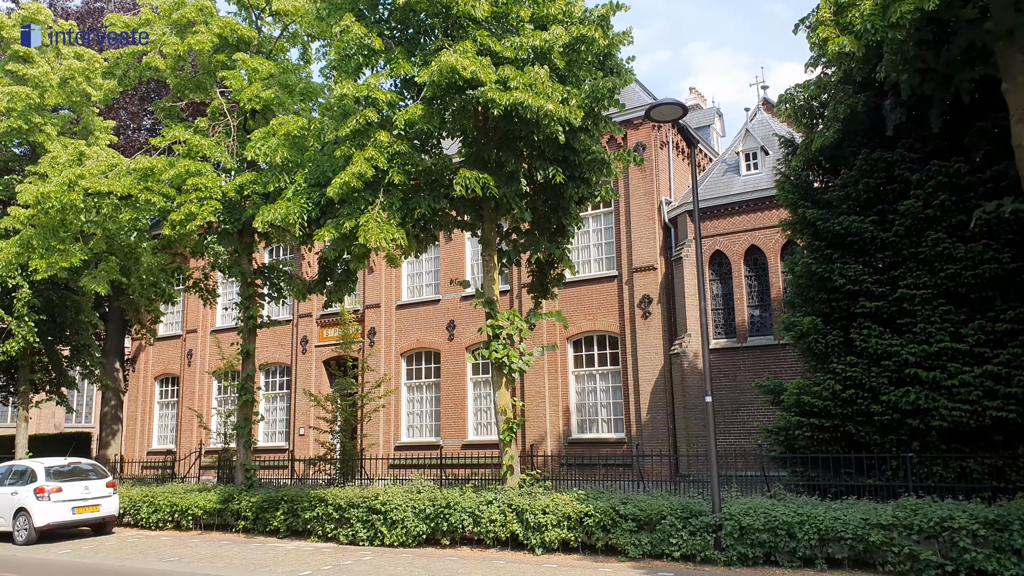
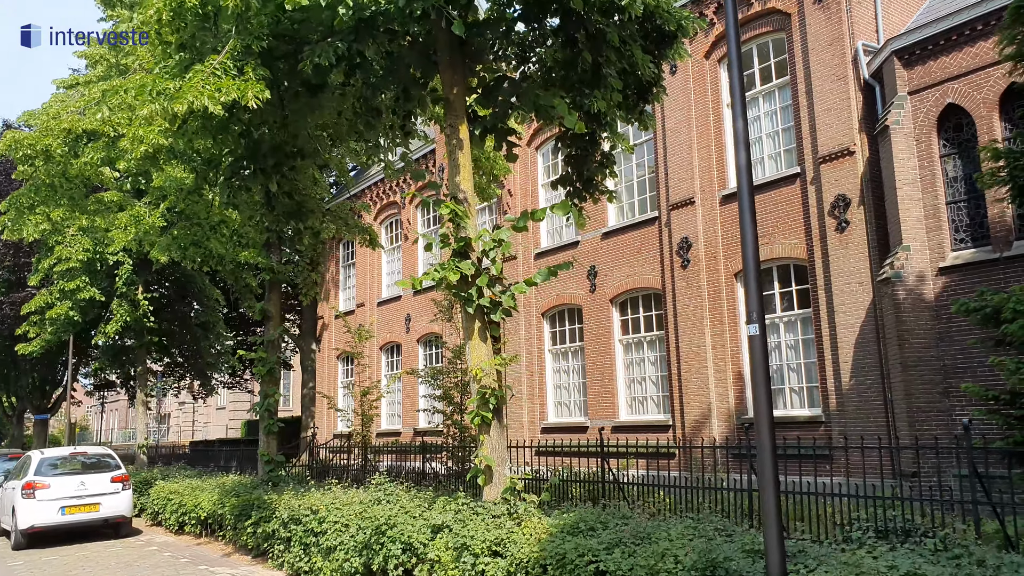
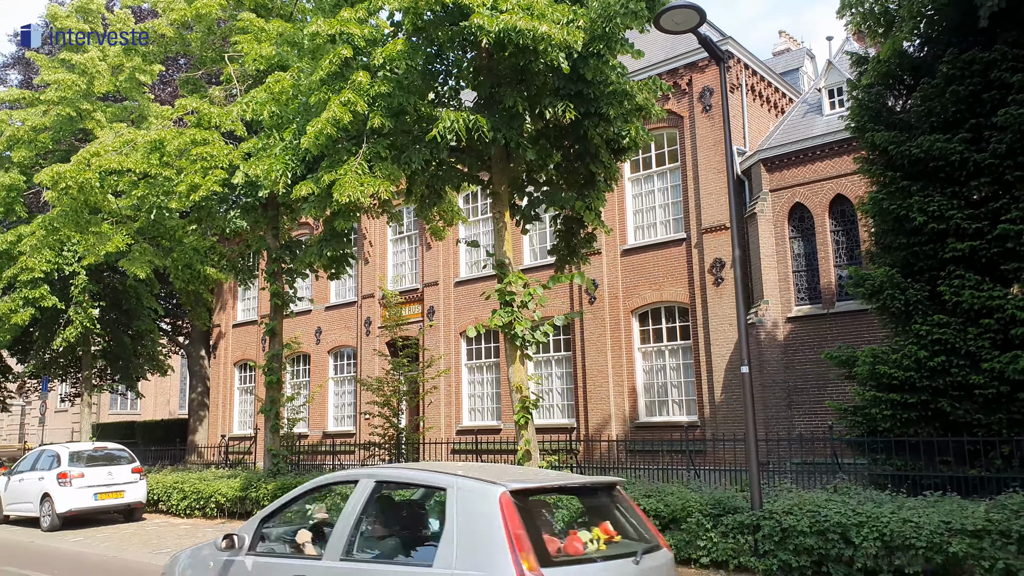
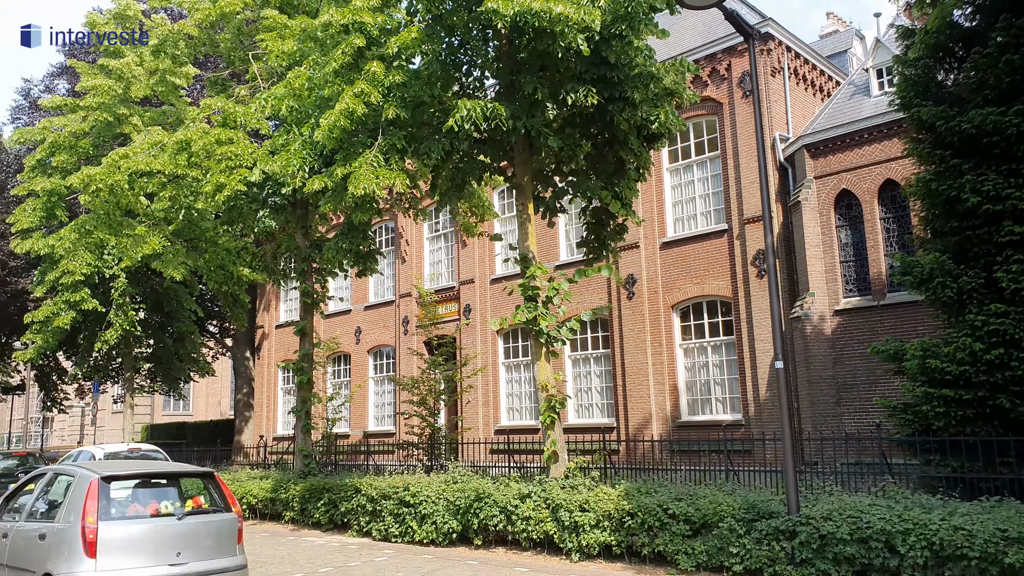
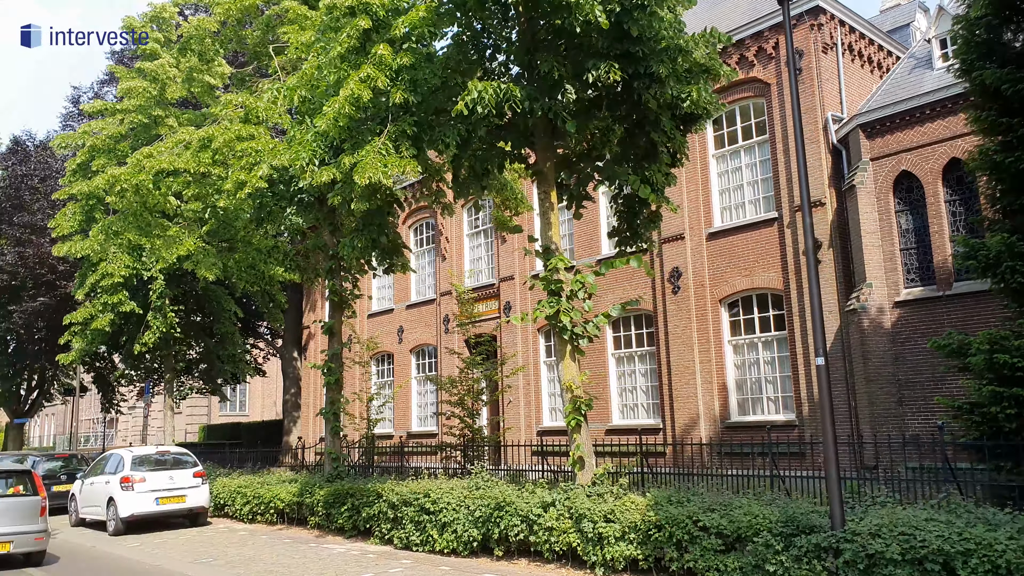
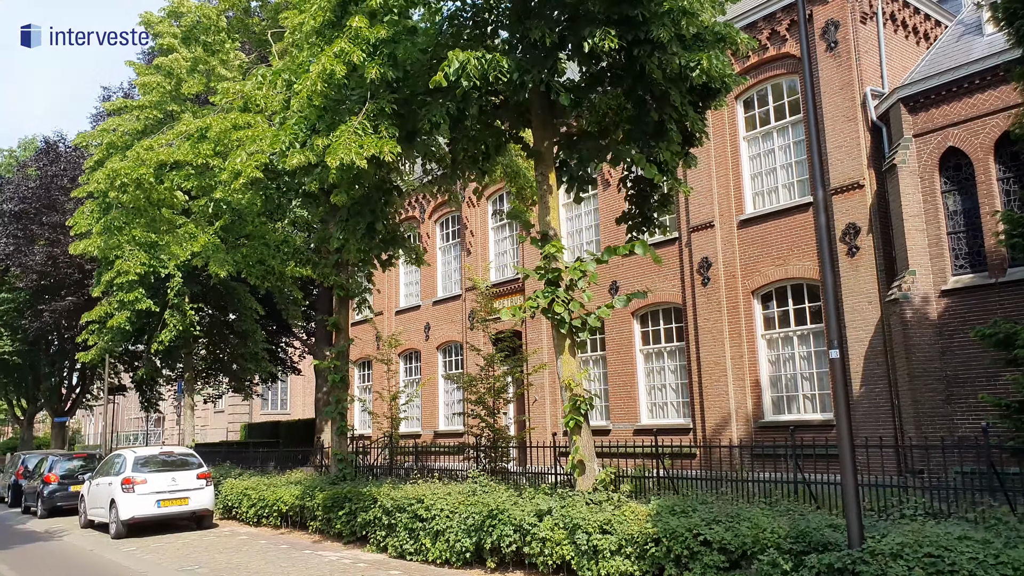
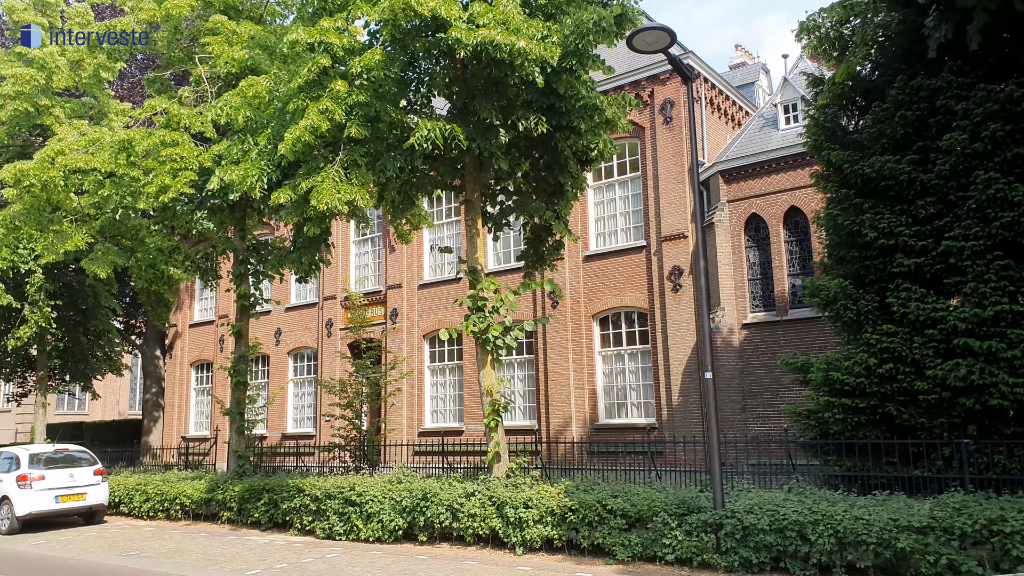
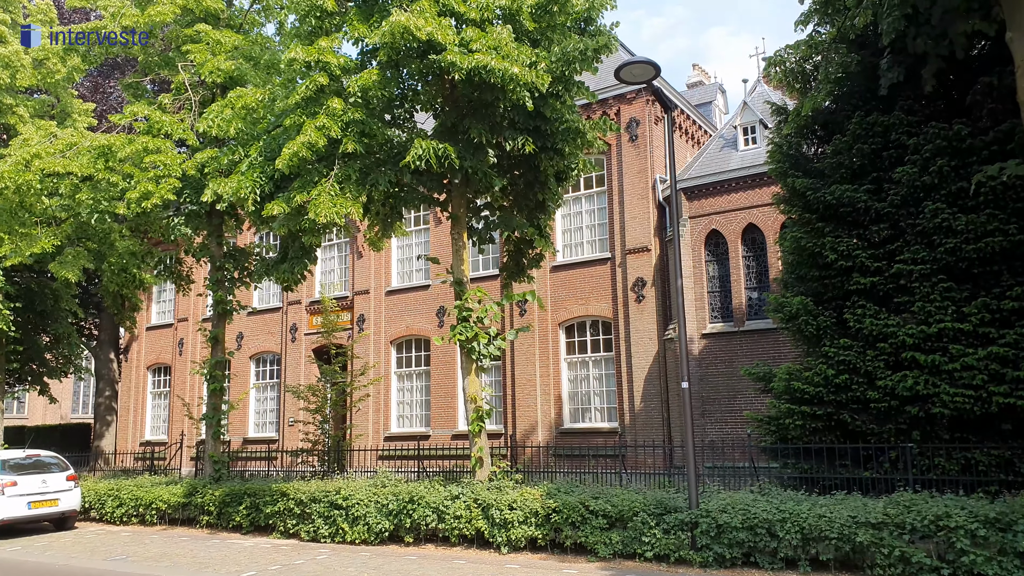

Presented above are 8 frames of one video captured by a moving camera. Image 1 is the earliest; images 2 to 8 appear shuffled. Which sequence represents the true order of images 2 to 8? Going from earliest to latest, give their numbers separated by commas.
8, 7, 3, 4, 5, 6, 2
